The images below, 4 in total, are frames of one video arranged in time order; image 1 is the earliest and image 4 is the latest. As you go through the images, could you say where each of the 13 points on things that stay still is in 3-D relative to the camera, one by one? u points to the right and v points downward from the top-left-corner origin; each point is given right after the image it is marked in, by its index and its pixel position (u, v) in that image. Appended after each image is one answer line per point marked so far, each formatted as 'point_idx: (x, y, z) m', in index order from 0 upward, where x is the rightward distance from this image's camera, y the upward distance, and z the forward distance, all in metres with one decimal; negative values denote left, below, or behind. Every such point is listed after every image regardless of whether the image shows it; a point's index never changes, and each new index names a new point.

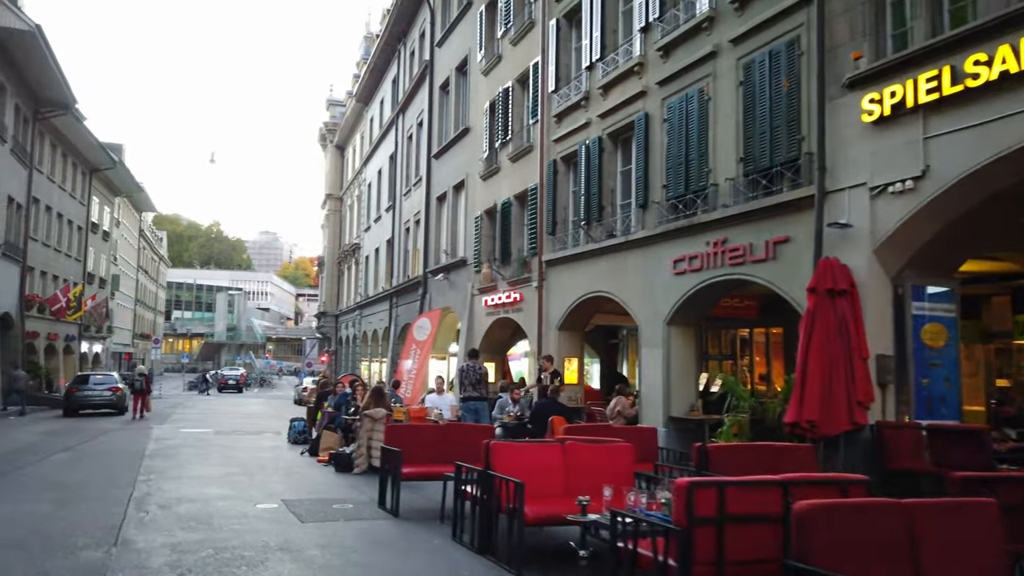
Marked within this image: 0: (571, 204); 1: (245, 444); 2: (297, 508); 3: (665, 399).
0: (+1.5, +2.1, +18.7) m
1: (-6.1, -3.6, +17.3) m
2: (-2.6, -2.6, +9.1) m
3: (+2.9, -2.1, +14.3) m
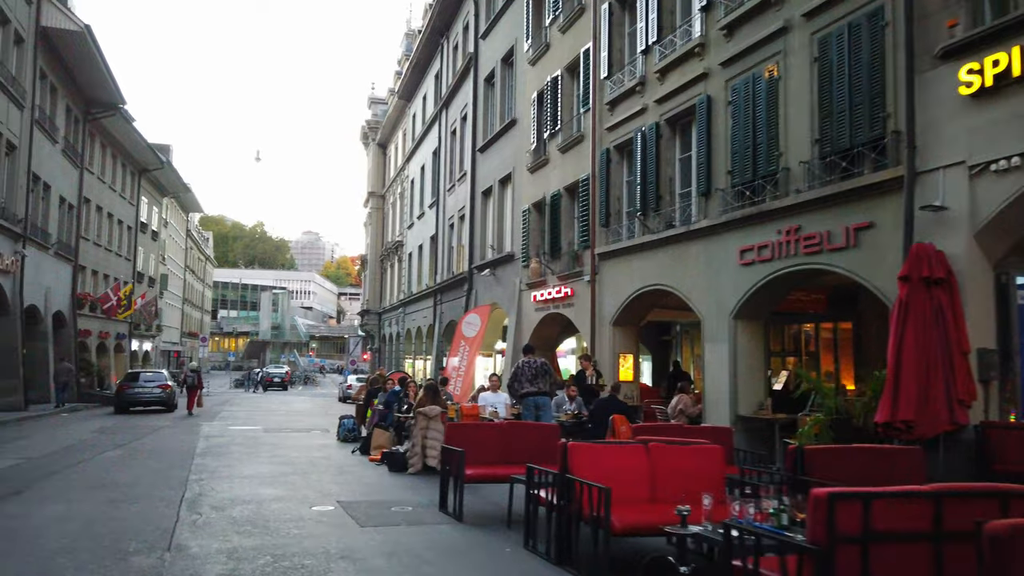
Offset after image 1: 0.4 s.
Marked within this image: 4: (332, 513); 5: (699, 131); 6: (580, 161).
0: (+2.7, +2.3, +18.0) m
1: (-4.9, -3.5, +17.1) m
2: (-1.8, -2.5, +8.7) m
3: (+3.9, -1.9, +13.5) m
4: (-2.0, -2.5, +8.4) m
5: (+3.6, +3.0, +14.6) m
6: (+1.8, +3.3, +20.0) m
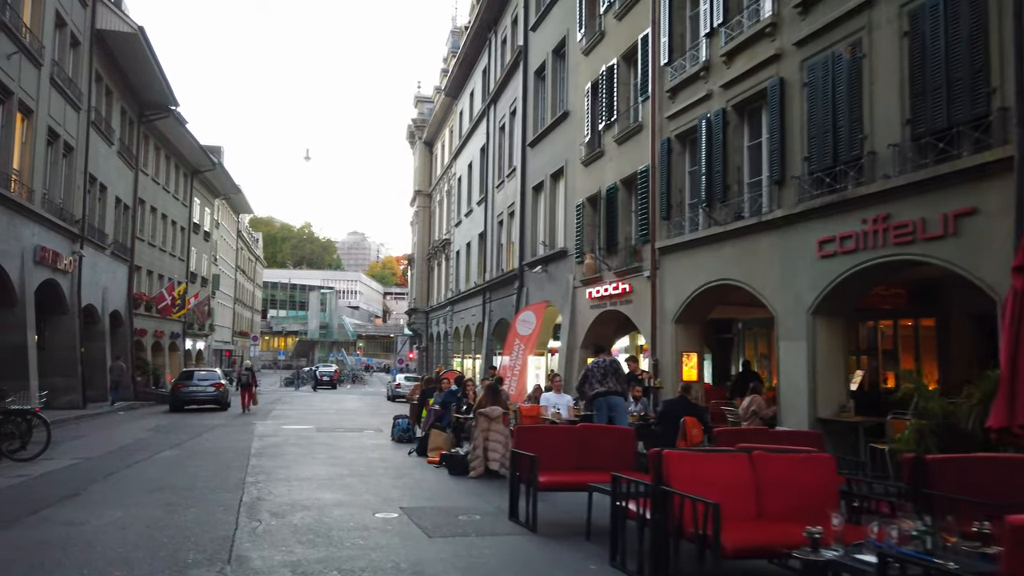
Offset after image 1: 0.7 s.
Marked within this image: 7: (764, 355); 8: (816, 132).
0: (+4.0, +2.4, +17.2) m
1: (-3.6, -3.4, +16.7) m
2: (-1.0, -2.5, +8.2) m
3: (+5.0, -1.8, +12.7) m
4: (-1.2, -2.4, +7.9) m
5: (+4.7, +3.1, +13.7) m
6: (+3.2, +3.4, +19.3) m
7: (+6.5, -1.8, +19.7) m
8: (+5.1, +2.6, +12.6) m
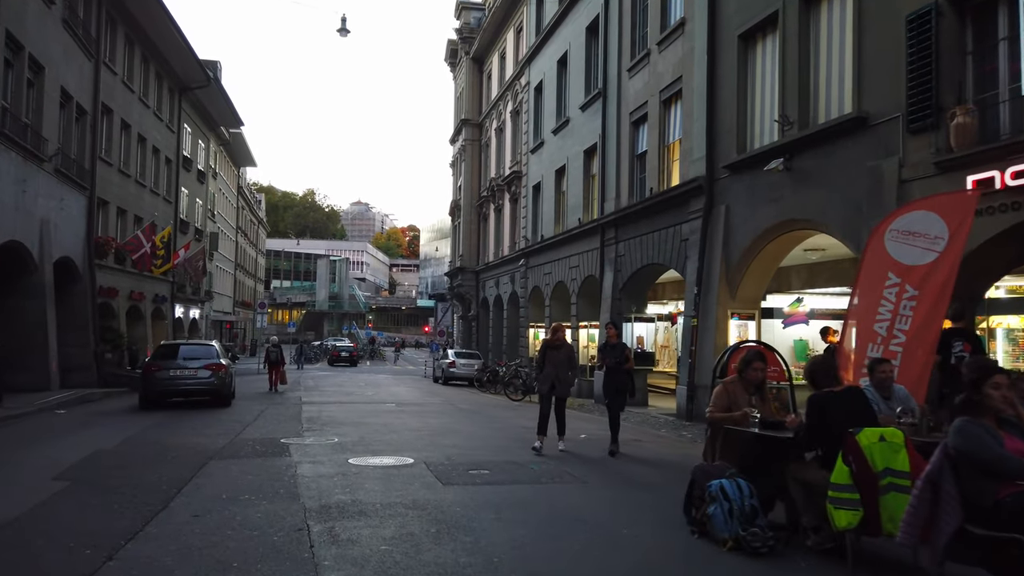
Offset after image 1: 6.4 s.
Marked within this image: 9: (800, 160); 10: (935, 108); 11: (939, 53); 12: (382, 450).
0: (+8.3, +3.8, +5.8) m
1: (+0.7, -2.0, +5.5) m
2: (+3.3, -1.3, -3.1) m
3: (+9.3, -0.5, +1.4) m
4: (+3.1, -1.3, -3.3) m
5: (+9.0, +4.5, +2.3) m
6: (+7.5, +5.0, +7.8) m
7: (+10.7, -0.2, +8.4) m
8: (+9.4, +3.9, +1.2) m
9: (+5.6, +2.5, +14.6) m
10: (+6.4, +2.7, +11.3) m
11: (+6.5, +3.5, +11.3) m
12: (-1.9, -2.4, +11.3) m
